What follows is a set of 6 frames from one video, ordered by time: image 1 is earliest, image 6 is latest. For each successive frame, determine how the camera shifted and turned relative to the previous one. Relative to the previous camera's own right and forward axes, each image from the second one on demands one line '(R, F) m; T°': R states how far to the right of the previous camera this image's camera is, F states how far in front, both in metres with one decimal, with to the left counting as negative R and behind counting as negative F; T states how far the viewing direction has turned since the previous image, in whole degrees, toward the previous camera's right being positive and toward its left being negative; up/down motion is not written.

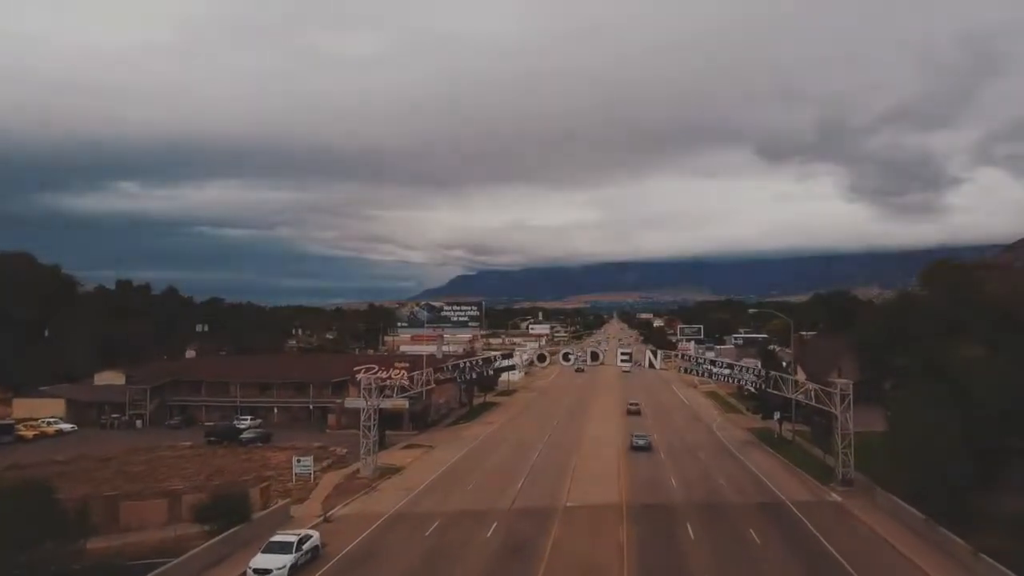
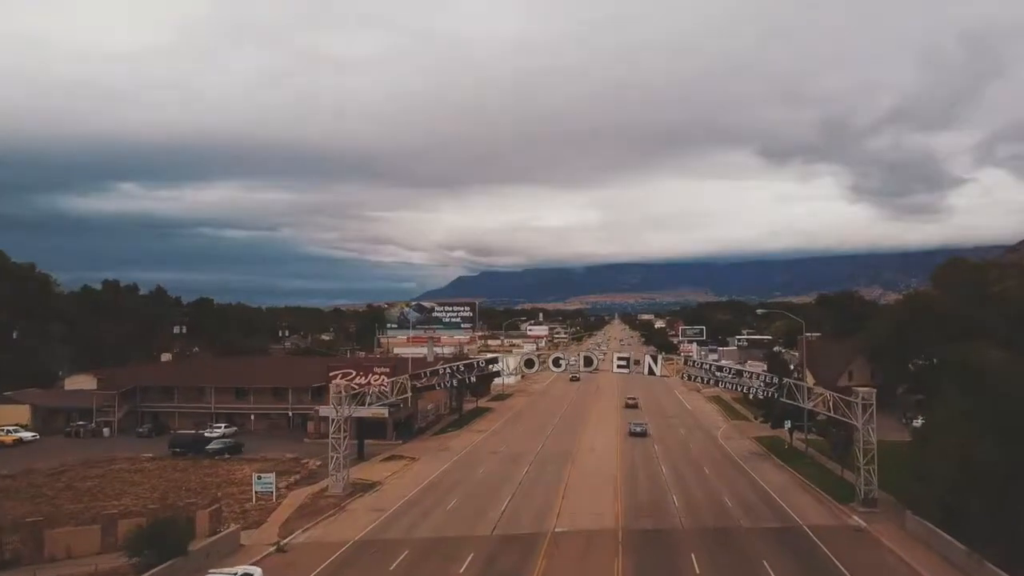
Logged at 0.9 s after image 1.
(+0.2, +1.3) m; 0°
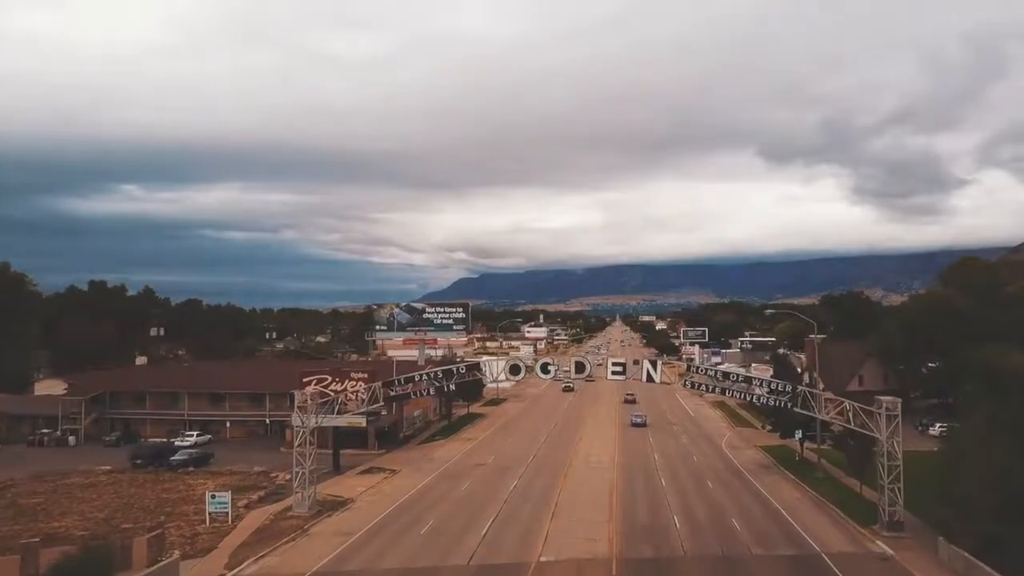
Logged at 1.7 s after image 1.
(+0.2, +1.1) m; 0°
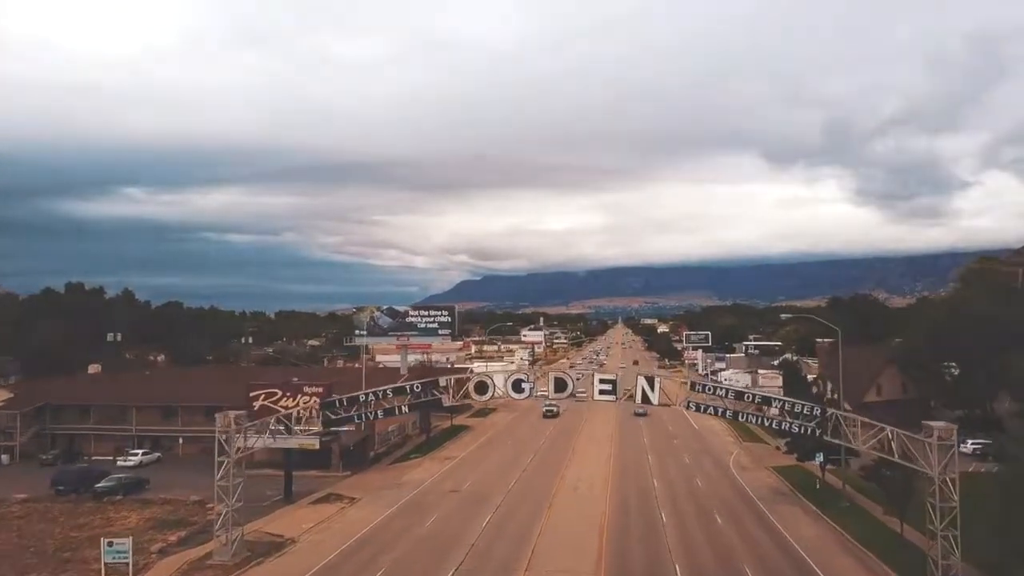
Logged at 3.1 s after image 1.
(+0.3, +1.9) m; 0°
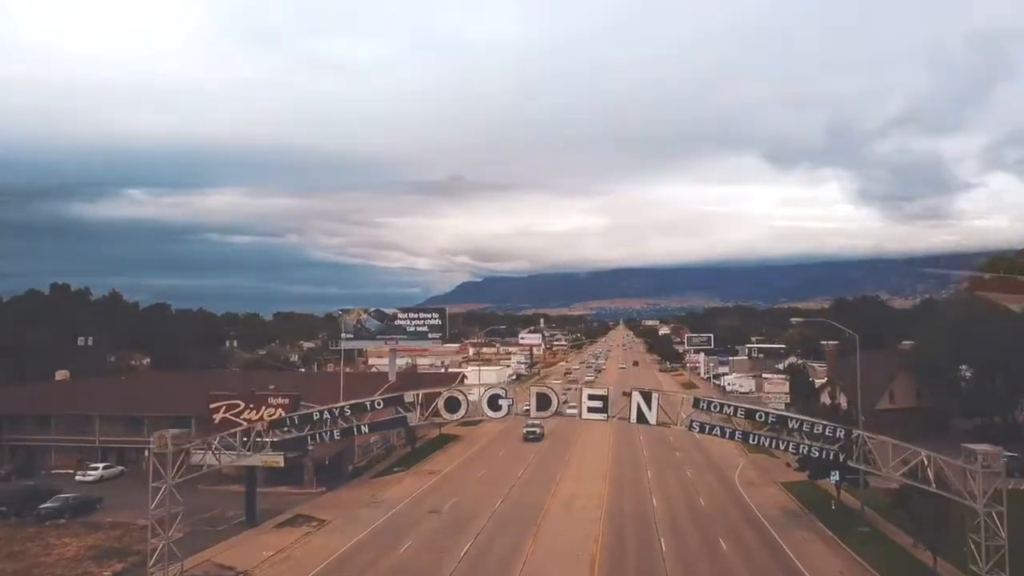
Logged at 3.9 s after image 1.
(+0.2, +1.1) m; 0°
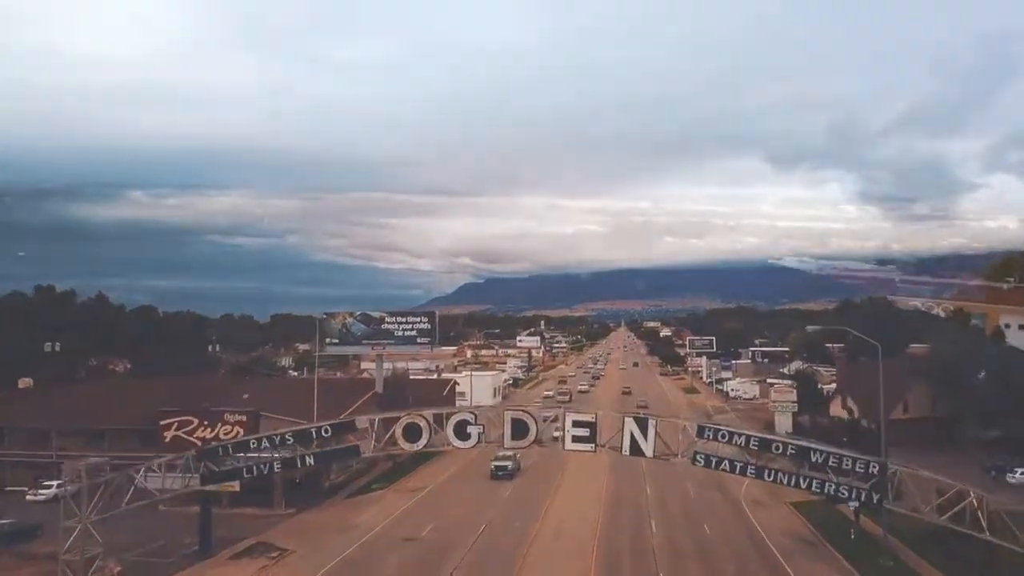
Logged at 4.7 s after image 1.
(+0.2, +1.1) m; 0°
